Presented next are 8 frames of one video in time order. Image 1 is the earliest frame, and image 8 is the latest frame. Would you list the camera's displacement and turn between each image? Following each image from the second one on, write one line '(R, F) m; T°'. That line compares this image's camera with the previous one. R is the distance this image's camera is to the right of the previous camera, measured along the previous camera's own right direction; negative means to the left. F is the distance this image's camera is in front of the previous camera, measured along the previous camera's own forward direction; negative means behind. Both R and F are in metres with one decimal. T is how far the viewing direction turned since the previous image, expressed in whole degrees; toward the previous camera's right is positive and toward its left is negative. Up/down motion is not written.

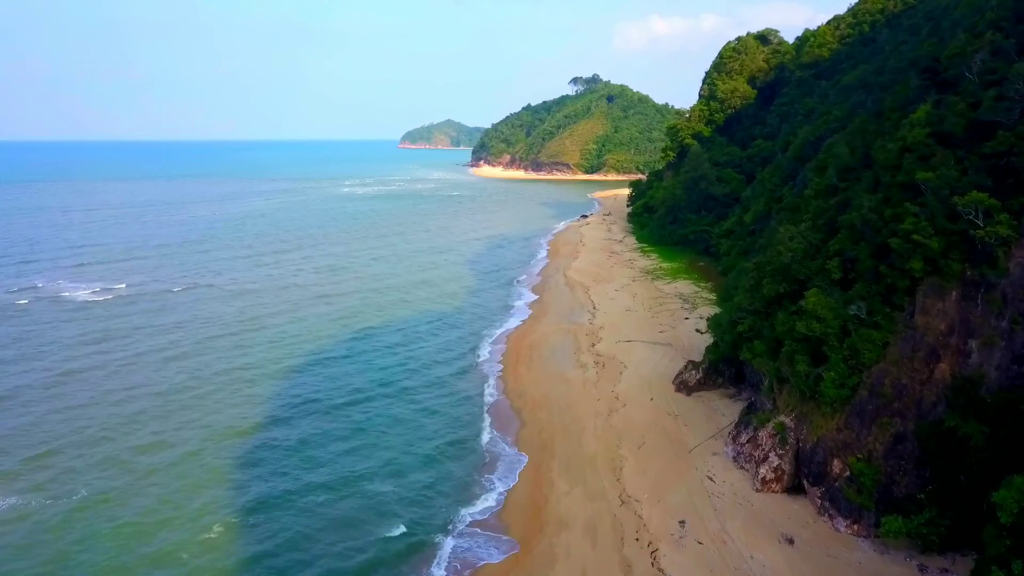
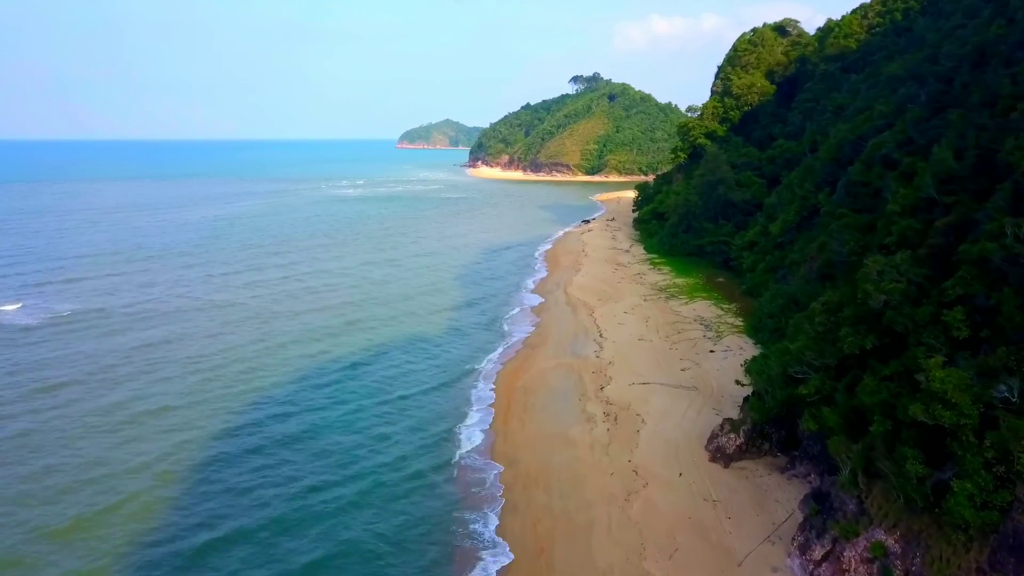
(+0.2, +3.9) m; 0°
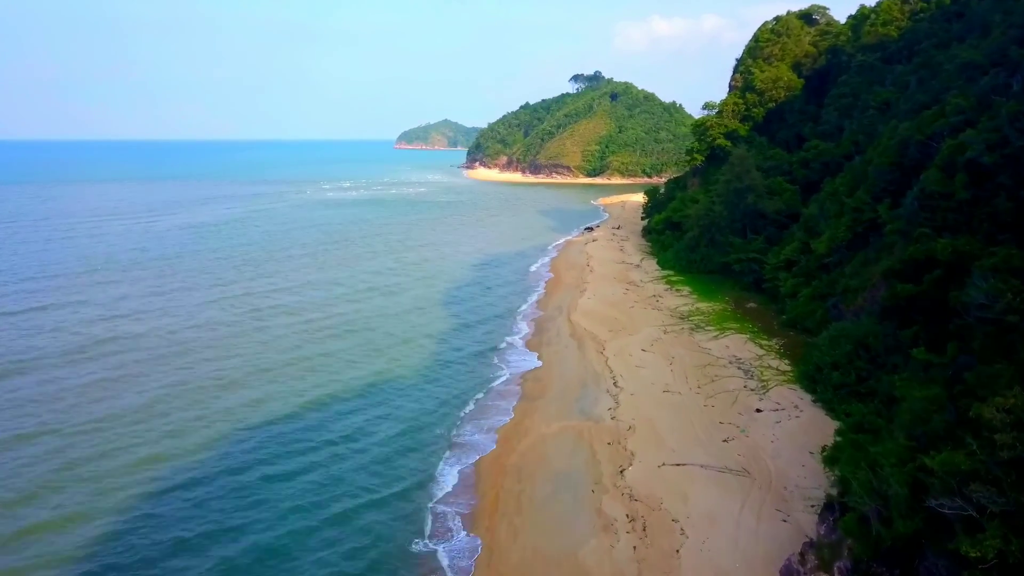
(+0.1, +4.5) m; 0°
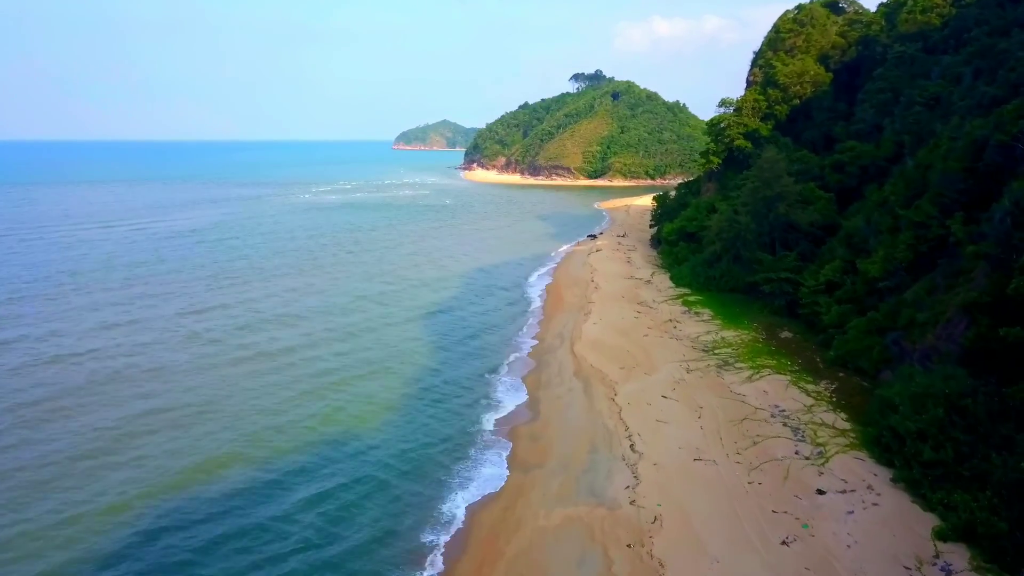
(+0.1, +3.7) m; 0°
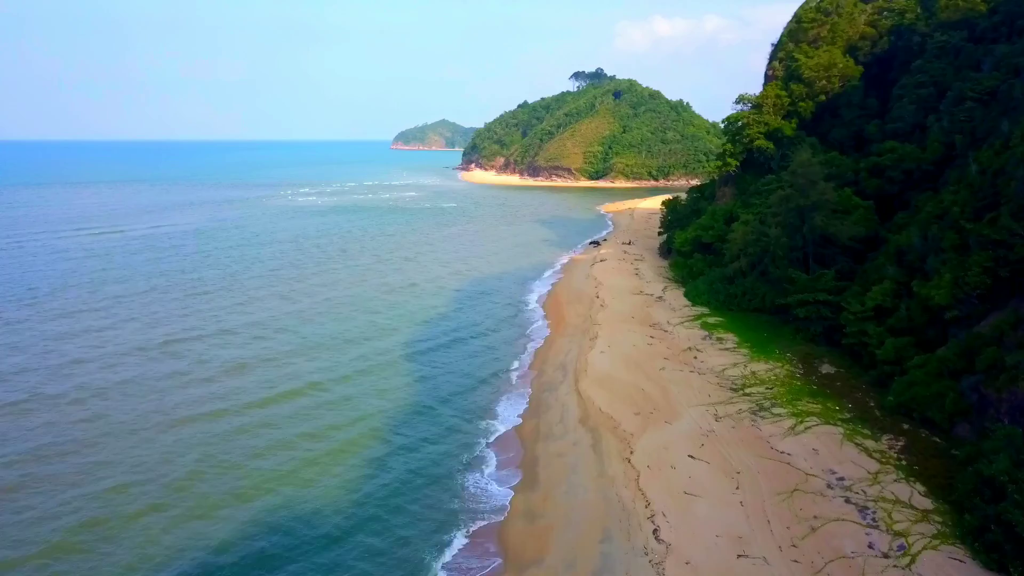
(+0.1, +3.2) m; 0°
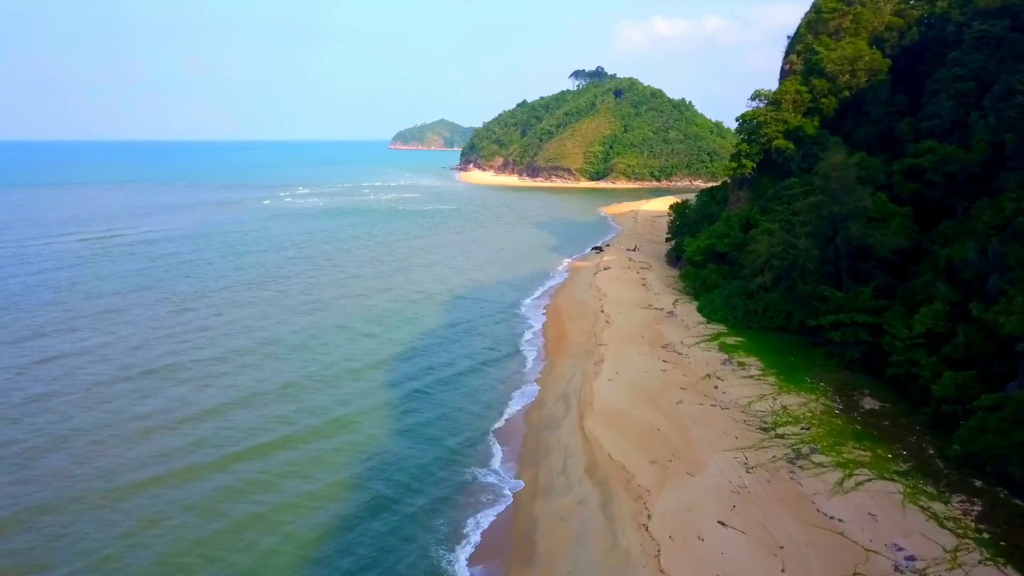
(+0.1, +2.5) m; 0°
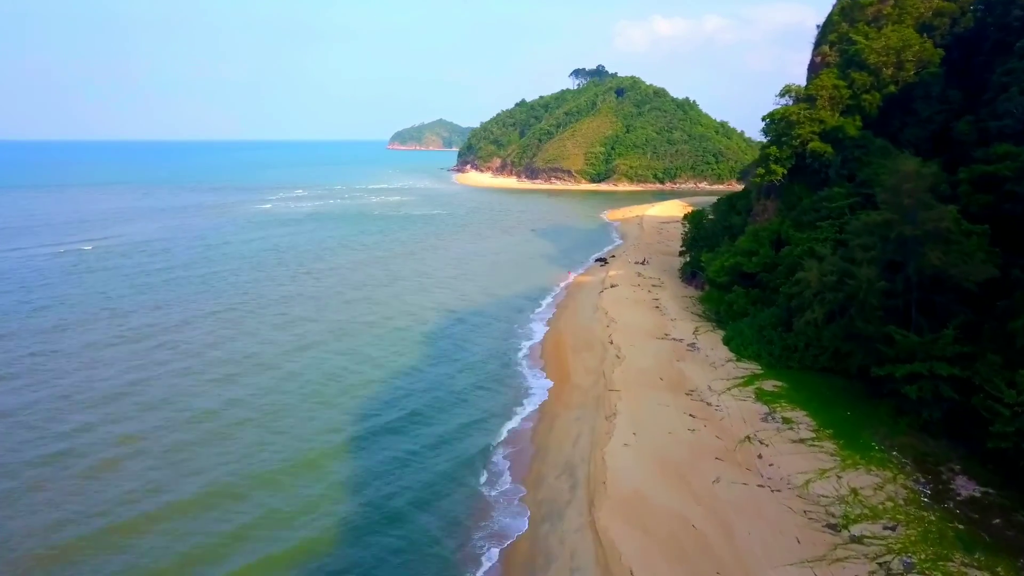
(+0.1, +3.7) m; 0°
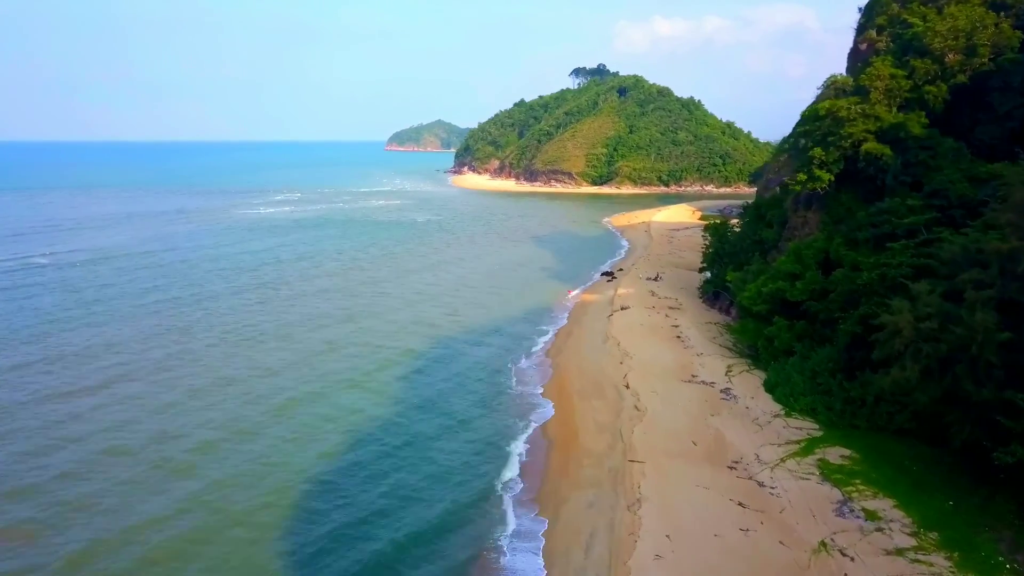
(+0.1, +4.0) m; 0°
